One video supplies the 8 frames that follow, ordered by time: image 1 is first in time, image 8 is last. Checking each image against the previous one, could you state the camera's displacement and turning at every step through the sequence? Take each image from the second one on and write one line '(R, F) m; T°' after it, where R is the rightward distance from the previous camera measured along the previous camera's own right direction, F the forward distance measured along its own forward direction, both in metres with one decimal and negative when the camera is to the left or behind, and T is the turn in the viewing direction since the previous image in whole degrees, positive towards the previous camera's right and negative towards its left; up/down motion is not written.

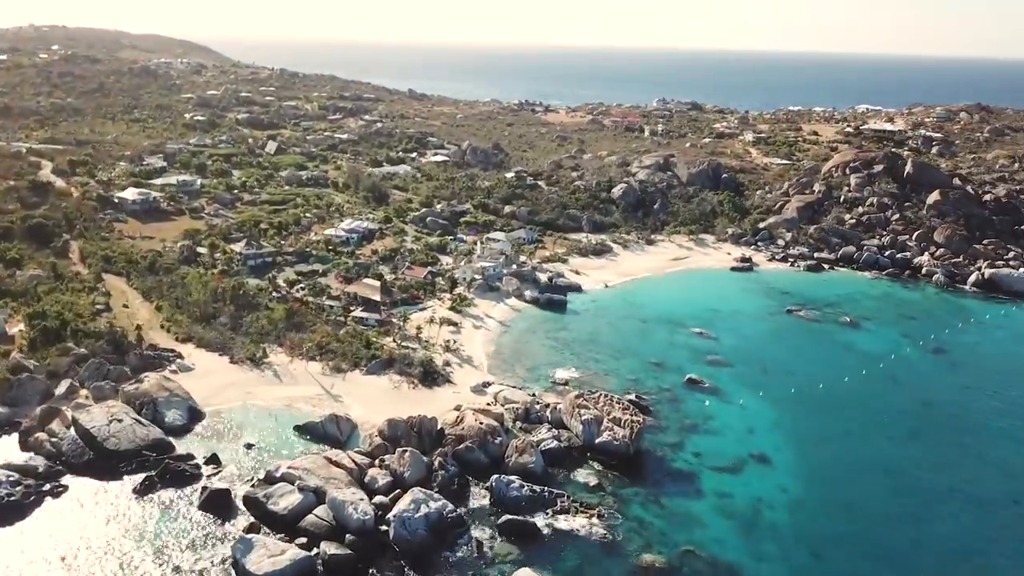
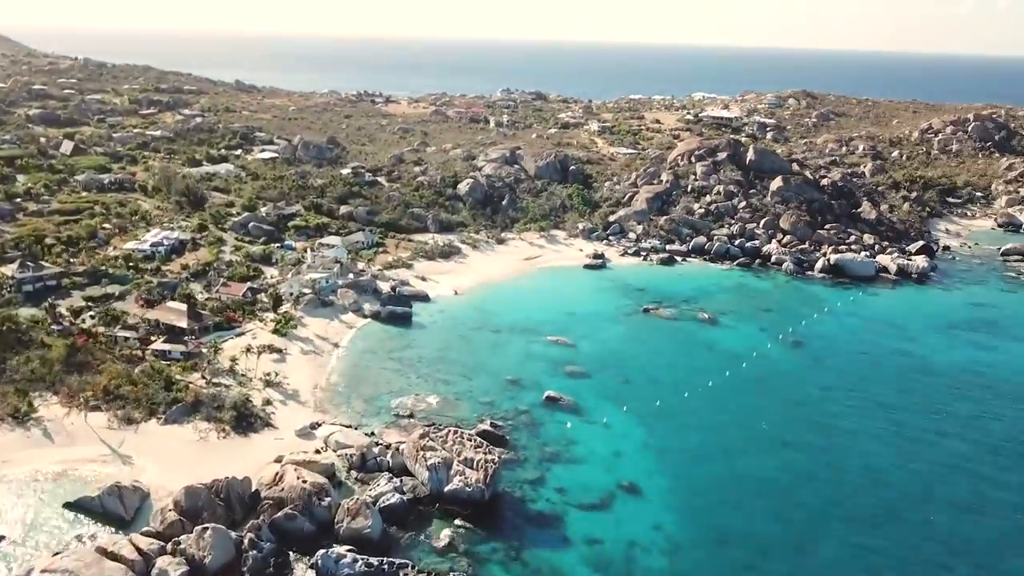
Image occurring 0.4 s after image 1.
(+1.5, +6.6) m; +10°
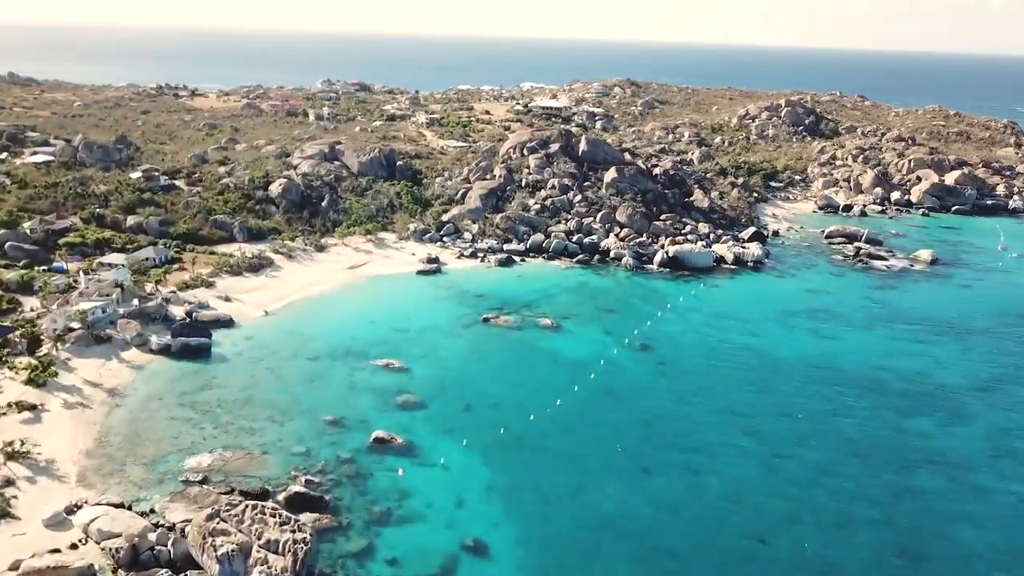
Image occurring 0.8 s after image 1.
(+1.4, +6.7) m; +11°
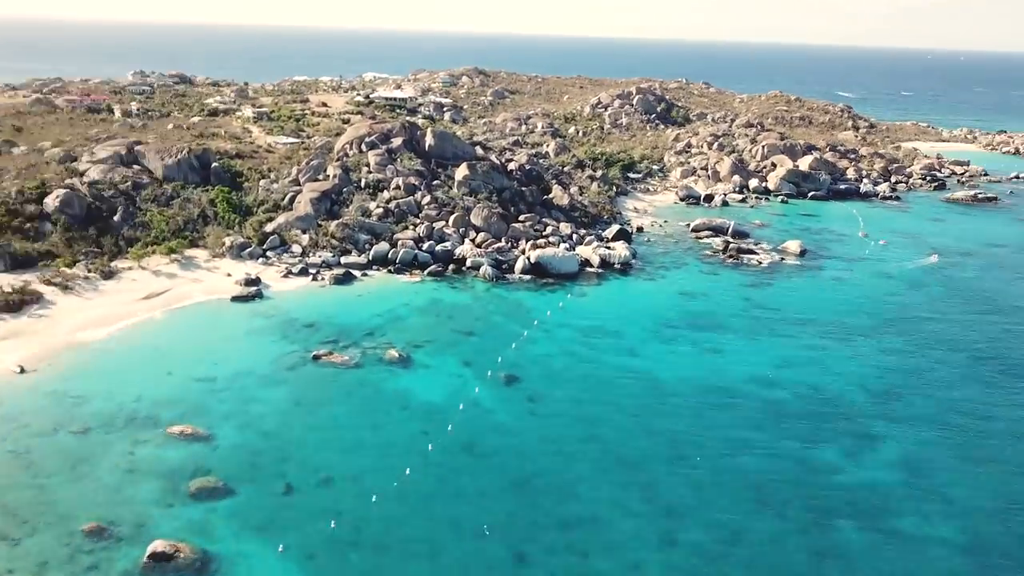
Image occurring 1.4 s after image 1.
(+1.6, +9.6) m; +10°
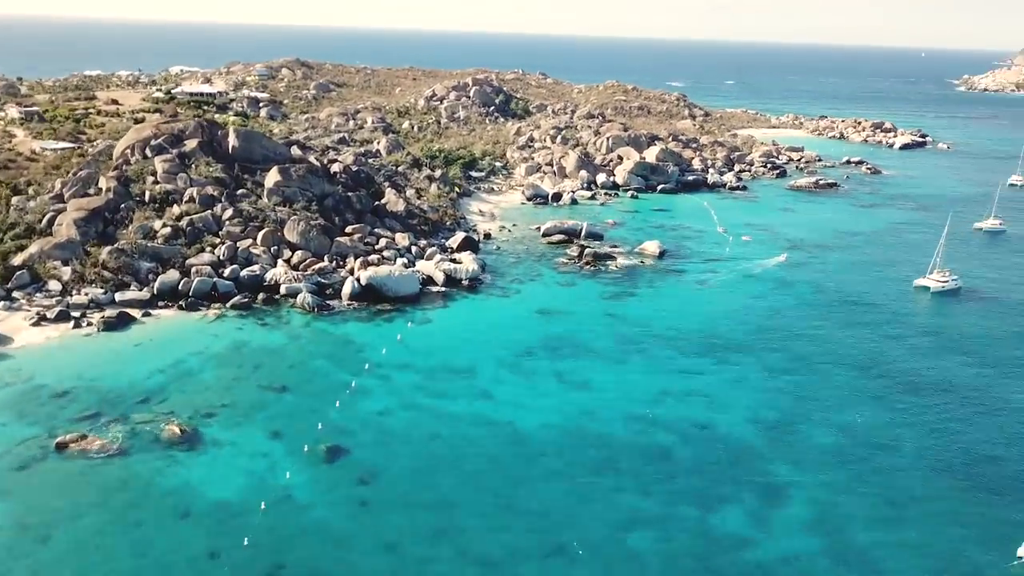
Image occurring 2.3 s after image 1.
(+1.4, +10.0) m; +11°
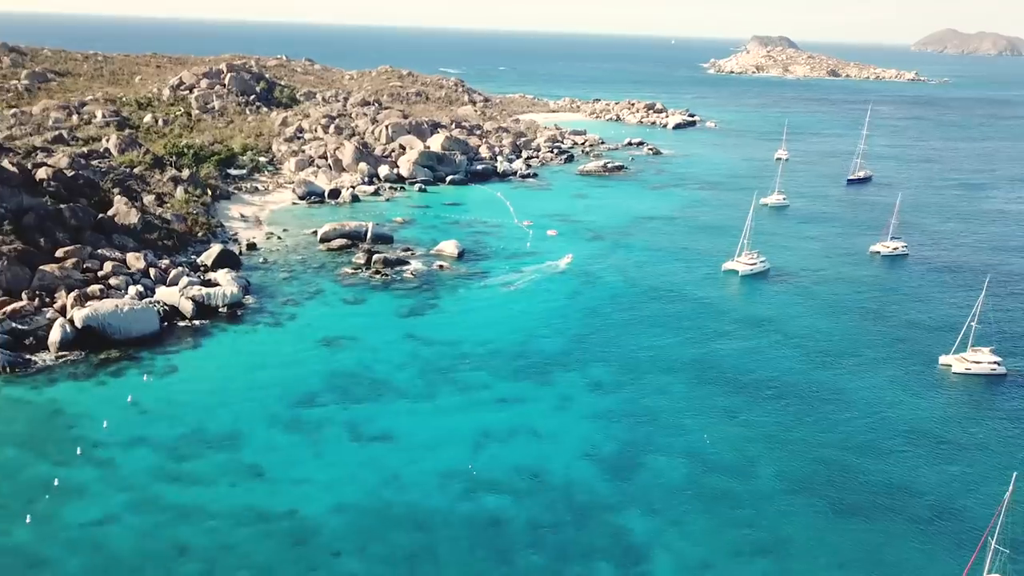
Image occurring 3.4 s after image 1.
(+0.9, +9.4) m; +15°
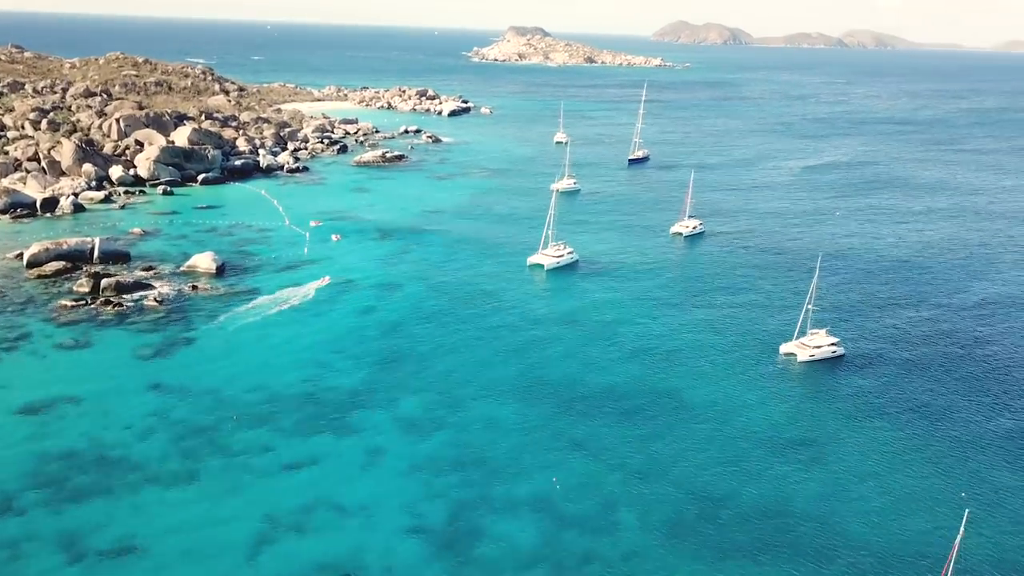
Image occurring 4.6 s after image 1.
(0.0, +8.5) m; +15°
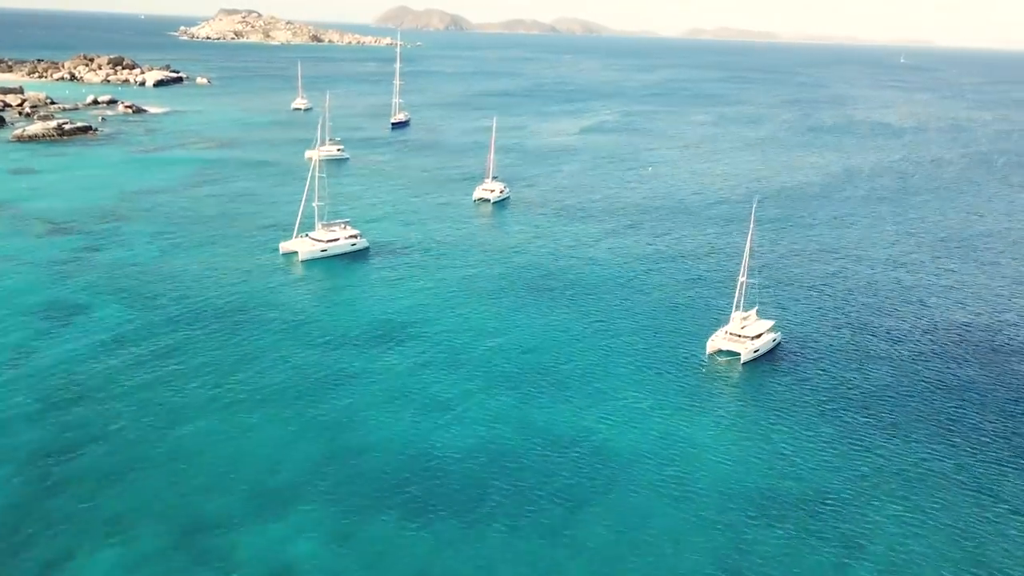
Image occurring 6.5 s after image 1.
(-1.0, +16.6) m; +18°
